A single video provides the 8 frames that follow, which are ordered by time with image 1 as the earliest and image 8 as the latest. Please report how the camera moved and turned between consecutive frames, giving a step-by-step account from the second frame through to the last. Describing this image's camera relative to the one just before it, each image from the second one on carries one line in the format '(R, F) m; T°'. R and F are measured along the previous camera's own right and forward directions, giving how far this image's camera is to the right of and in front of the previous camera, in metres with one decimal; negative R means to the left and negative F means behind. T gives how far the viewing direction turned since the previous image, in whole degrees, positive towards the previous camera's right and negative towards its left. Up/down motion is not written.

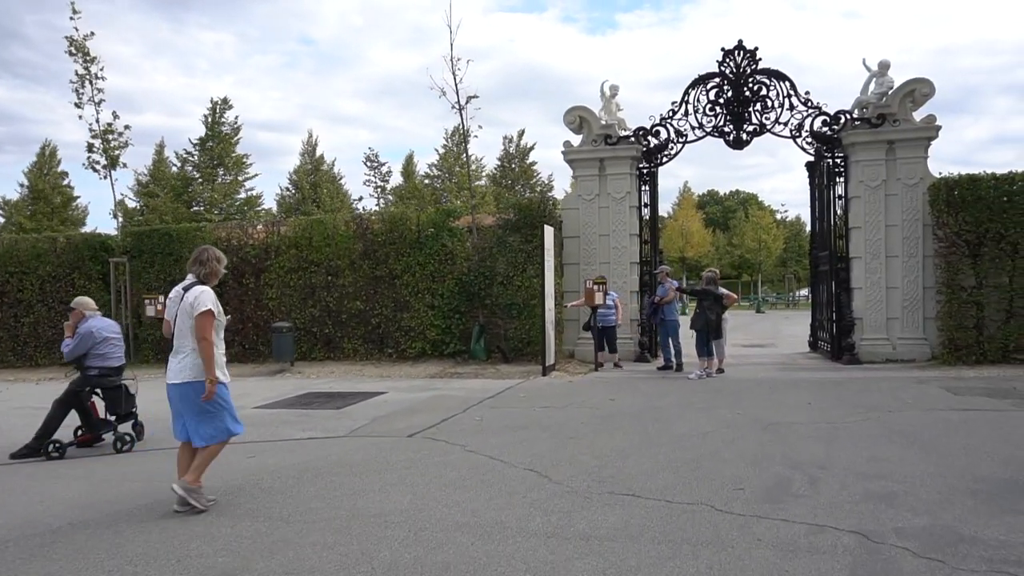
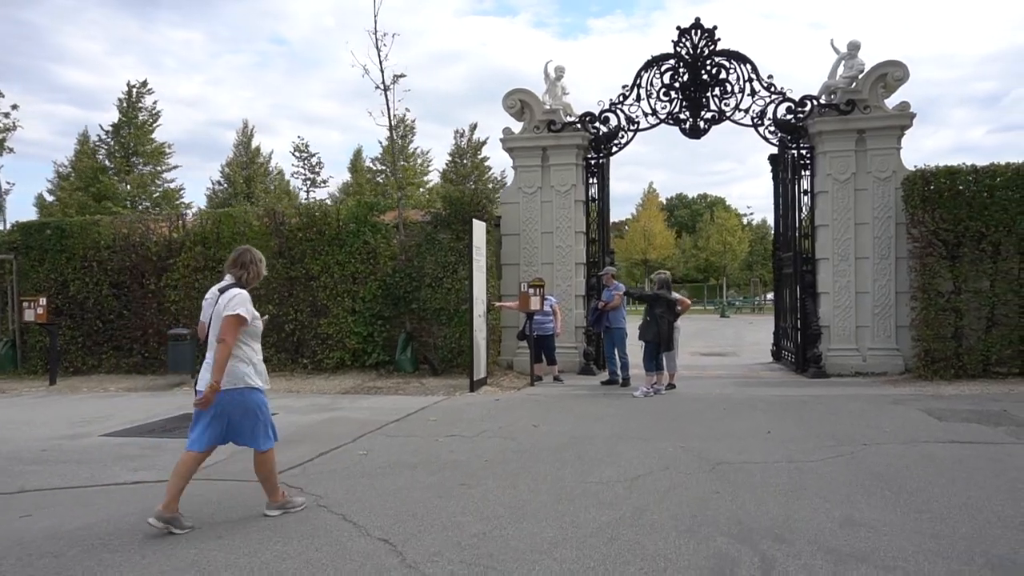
(+0.7, +1.6) m; +2°
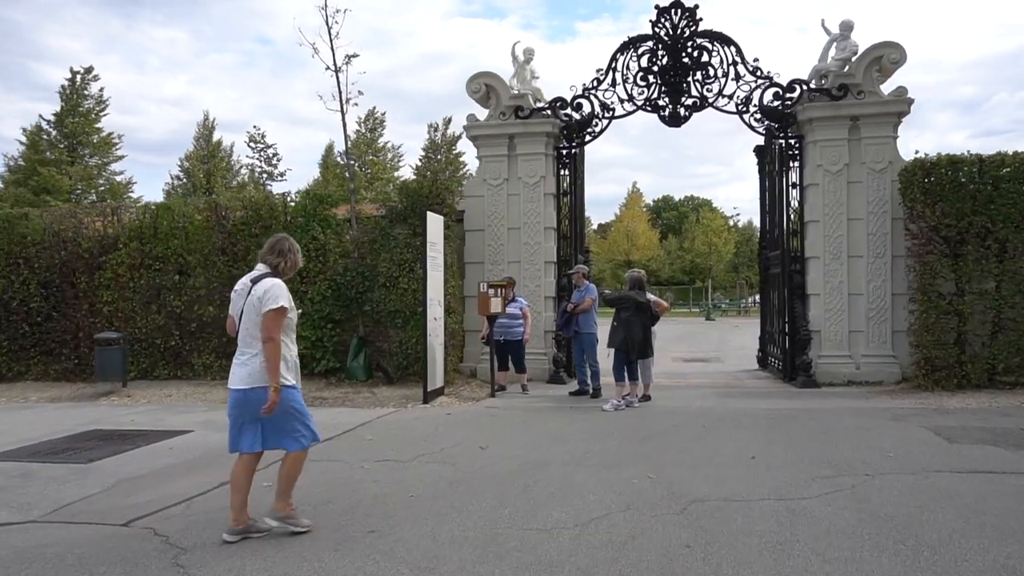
(+0.4, +1.1) m; +1°
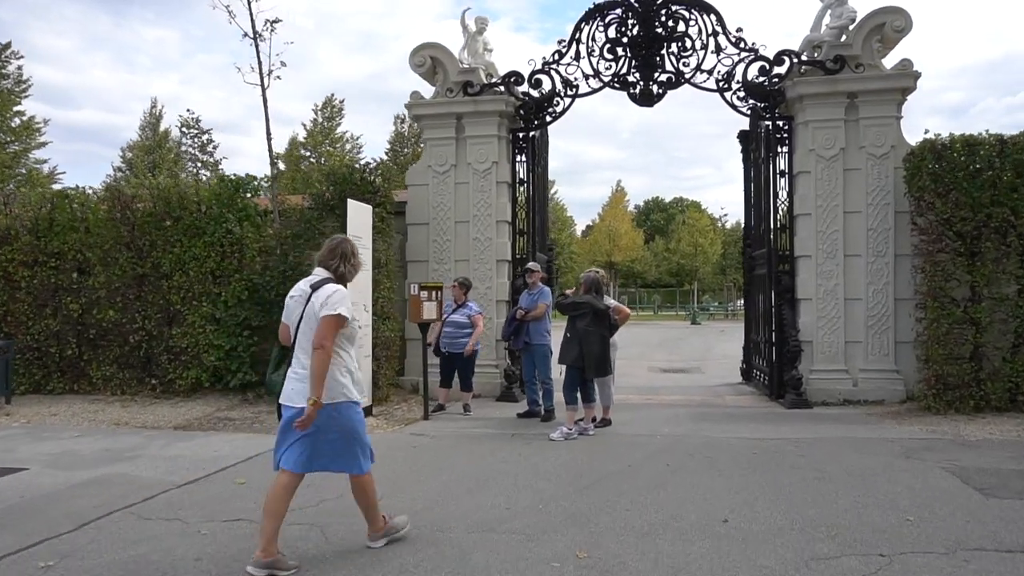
(+0.6, +1.6) m; +1°
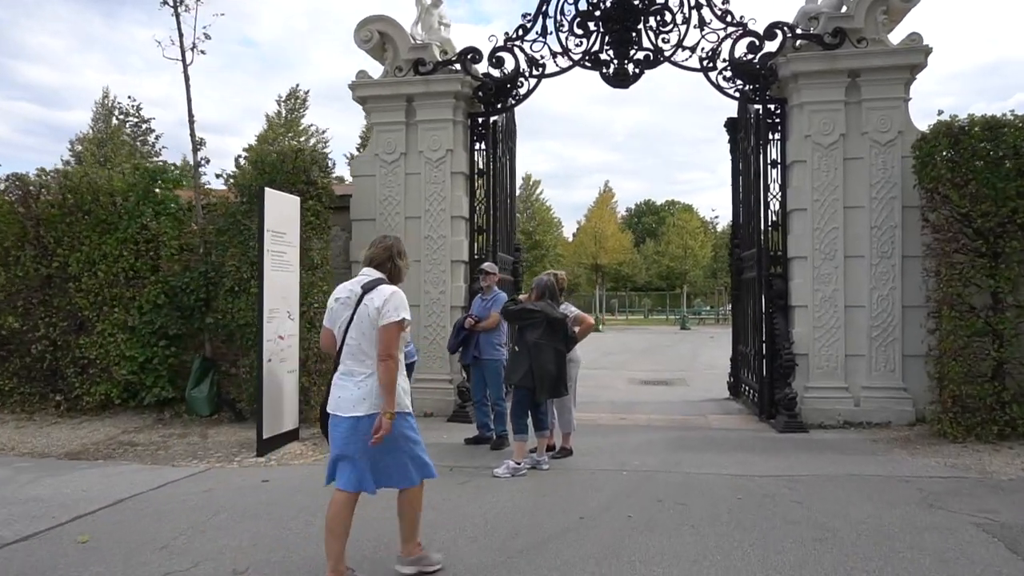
(+0.5, +1.3) m; +1°
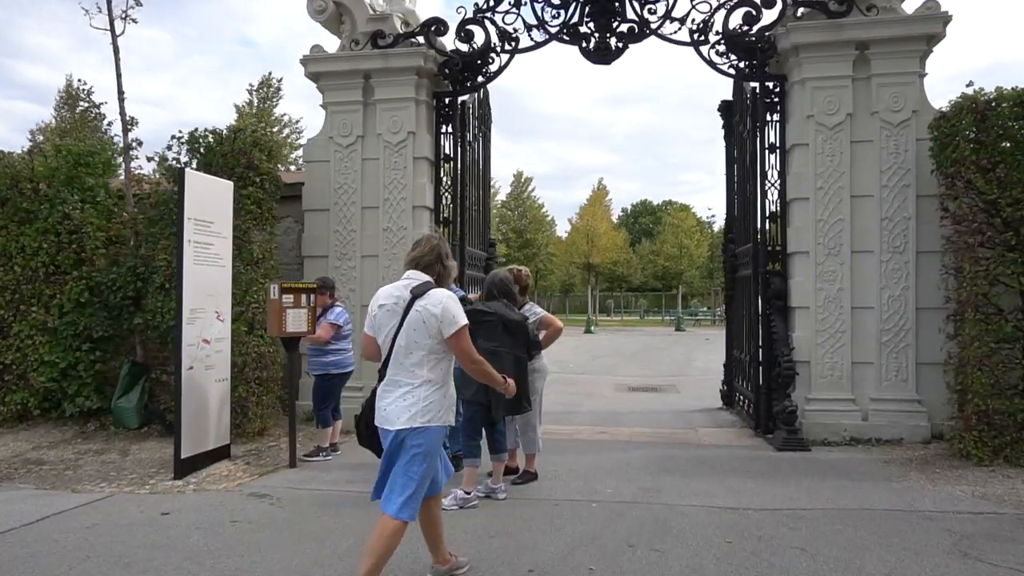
(+0.3, +1.0) m; 0°
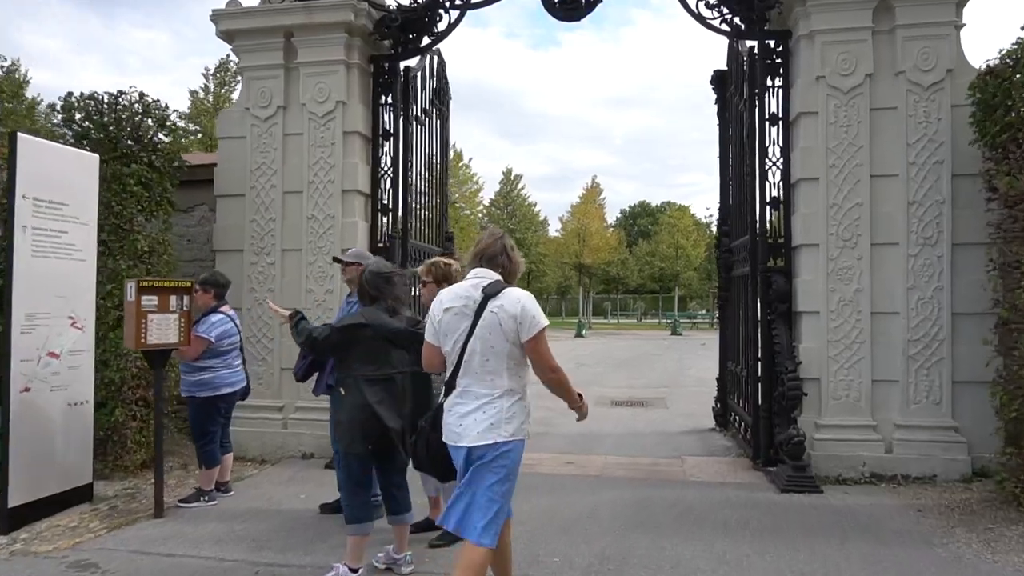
(+0.5, +1.4) m; 0°
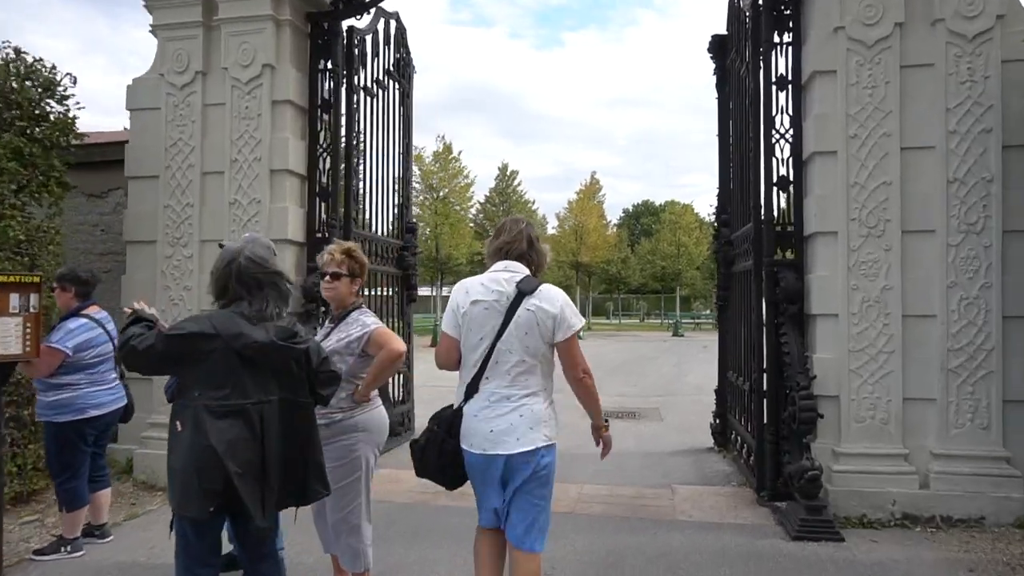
(+0.4, +1.1) m; 0°
